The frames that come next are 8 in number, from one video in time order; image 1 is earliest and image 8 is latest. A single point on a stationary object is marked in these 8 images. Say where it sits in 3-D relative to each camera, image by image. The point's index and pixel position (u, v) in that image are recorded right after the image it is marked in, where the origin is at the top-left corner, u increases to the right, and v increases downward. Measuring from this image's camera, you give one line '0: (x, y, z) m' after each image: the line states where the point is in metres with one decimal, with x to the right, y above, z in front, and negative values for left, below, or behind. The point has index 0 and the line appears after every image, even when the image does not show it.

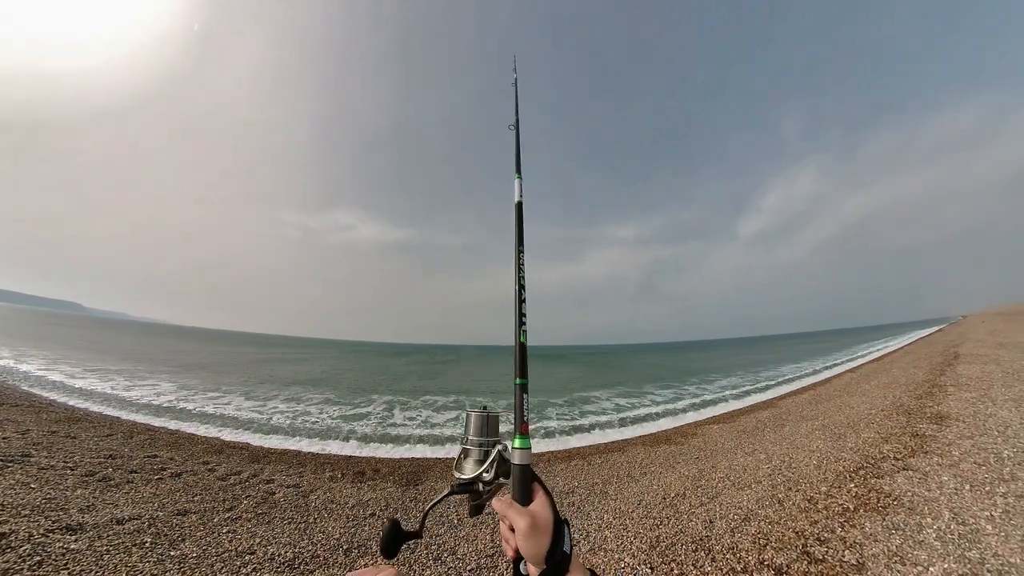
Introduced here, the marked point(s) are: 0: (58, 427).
0: (-13.8, -4.3, +10.4) m
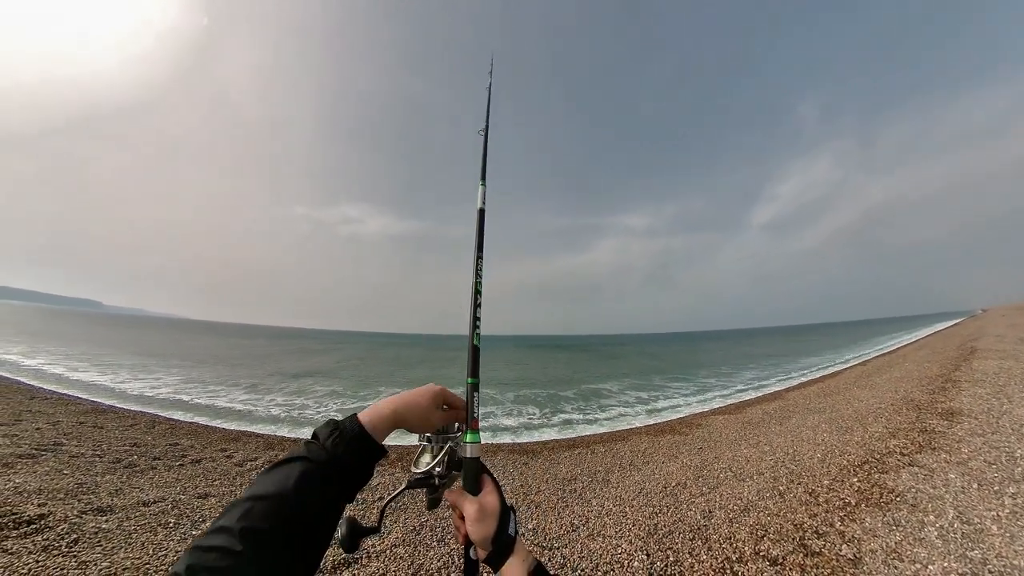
0: (-13.8, -4.3, +11.4) m
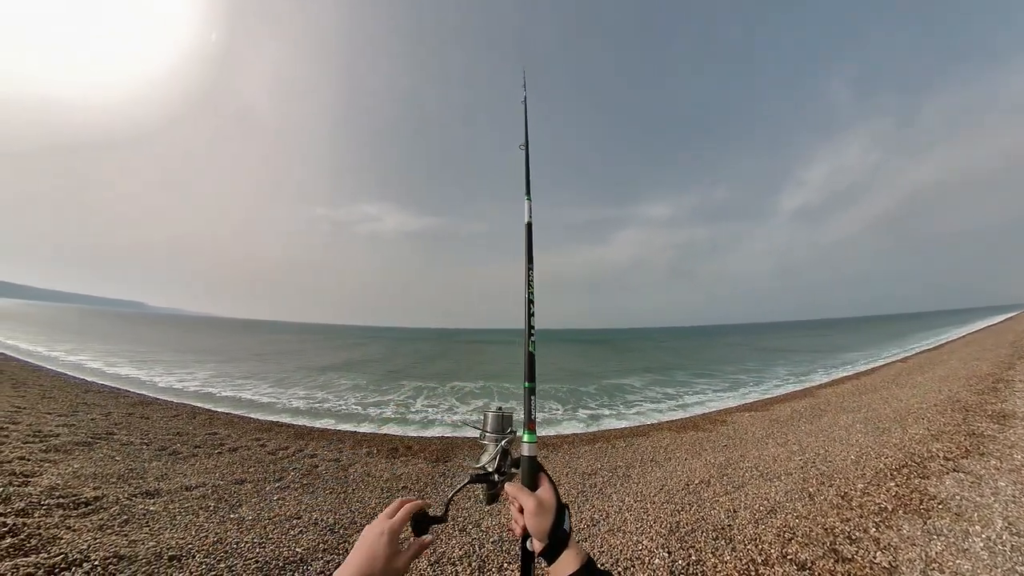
0: (-13.3, -4.3, +12.5) m
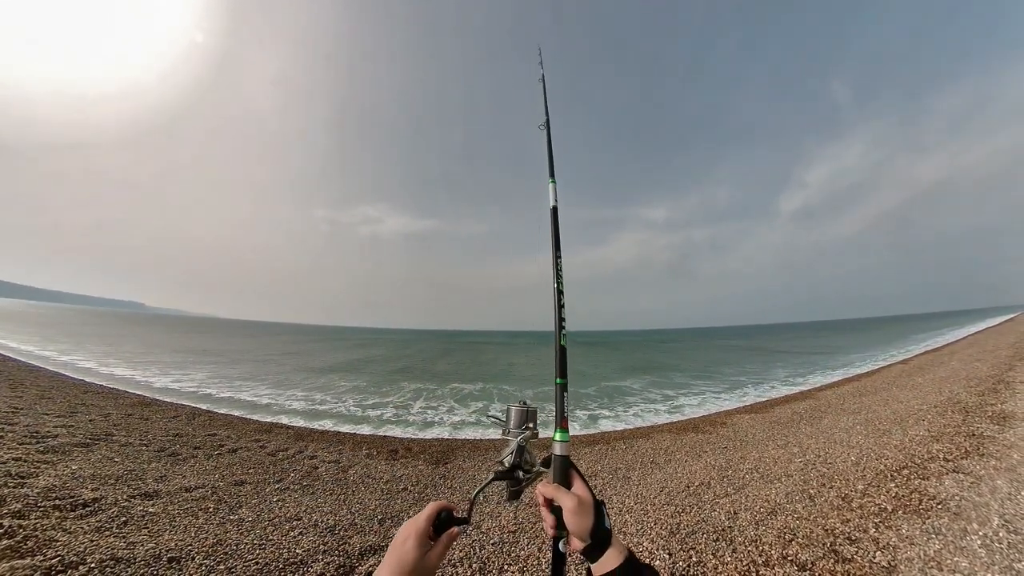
0: (-13.2, -4.3, +12.4) m
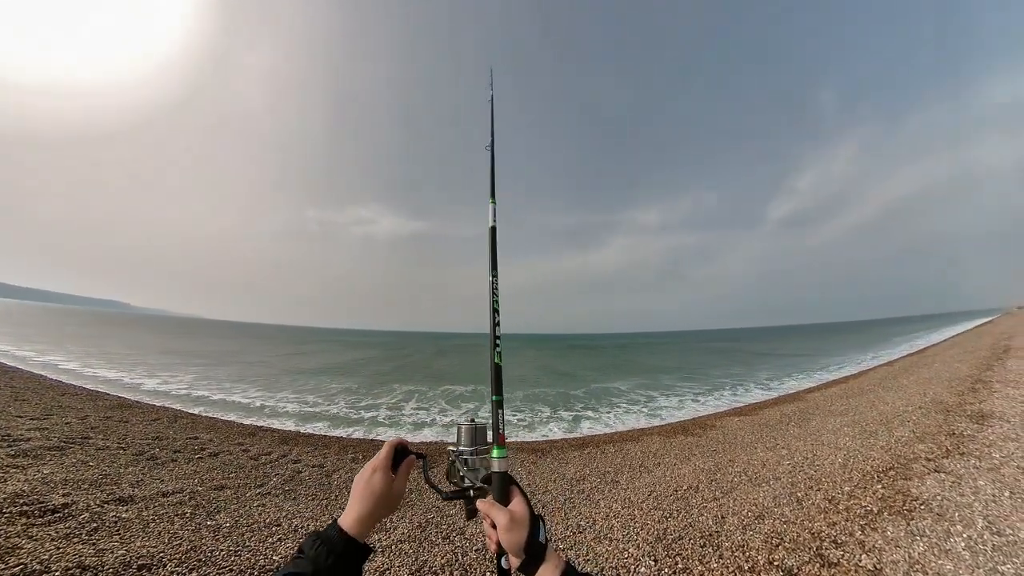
0: (-13.6, -4.3, +12.2) m
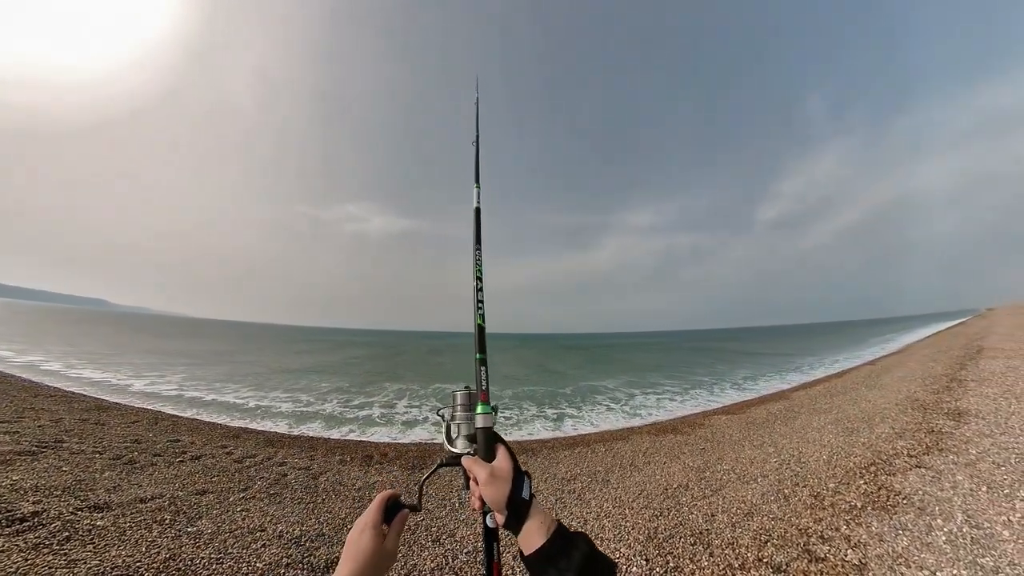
0: (-13.9, -4.2, +11.6) m
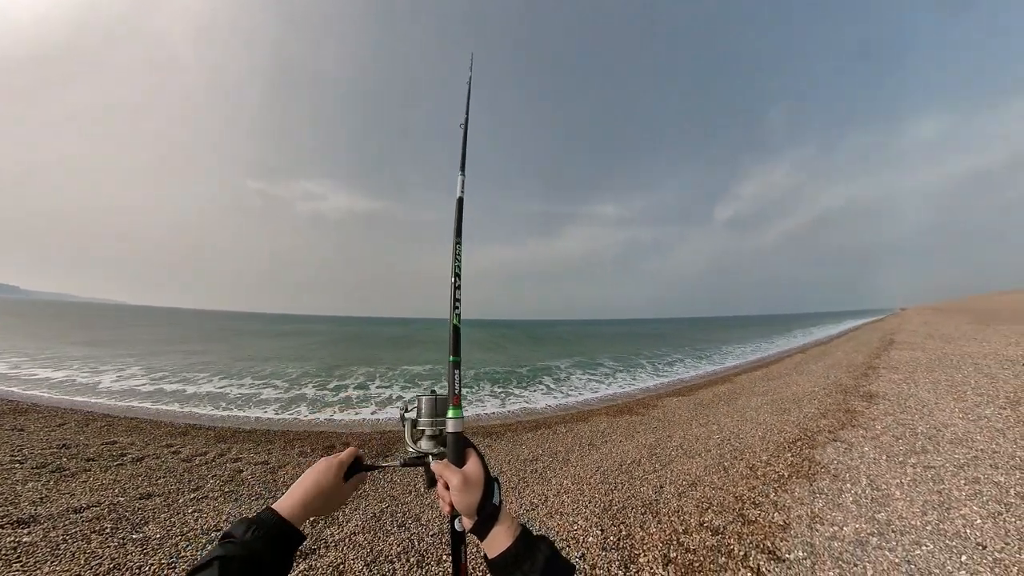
0: (-14.9, -3.7, +10.2) m
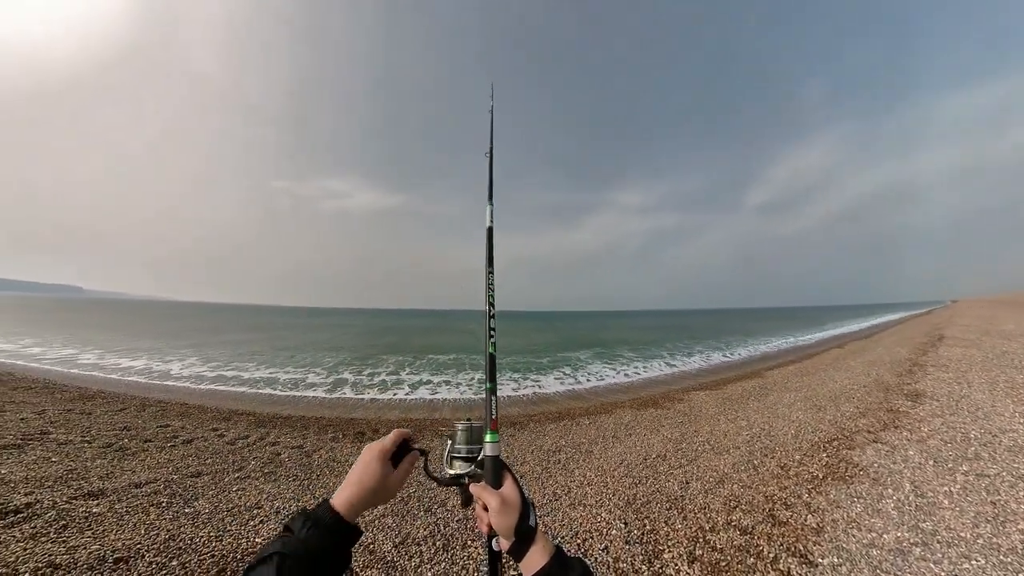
0: (-14.3, -3.7, +11.6) m
